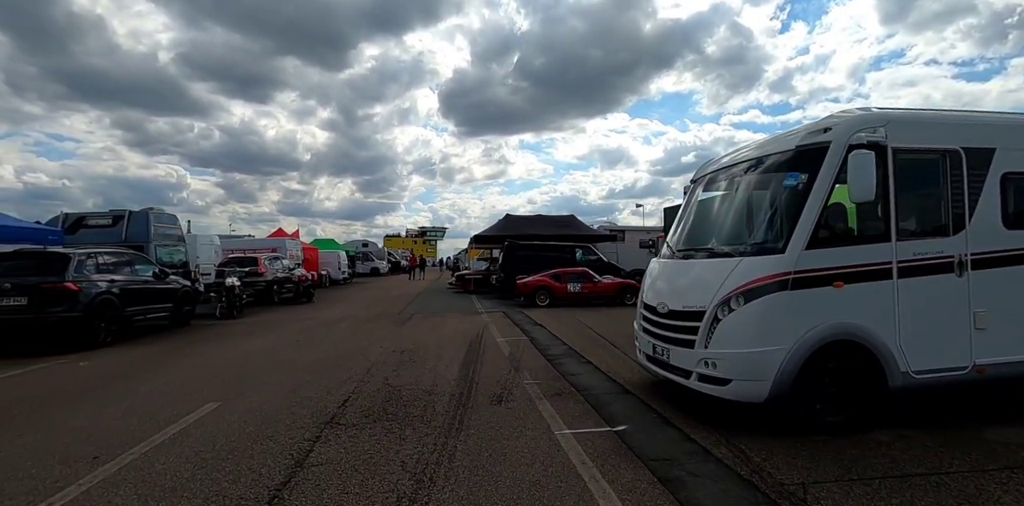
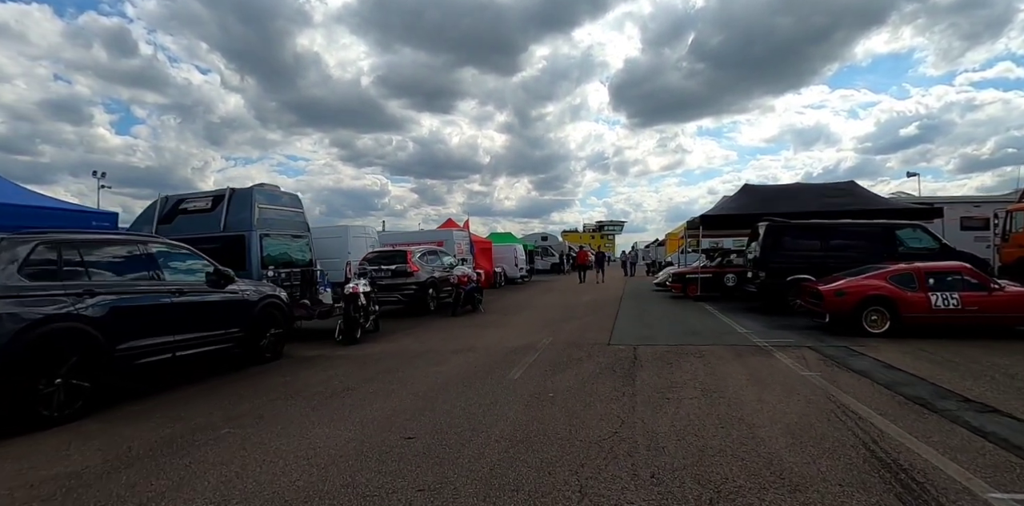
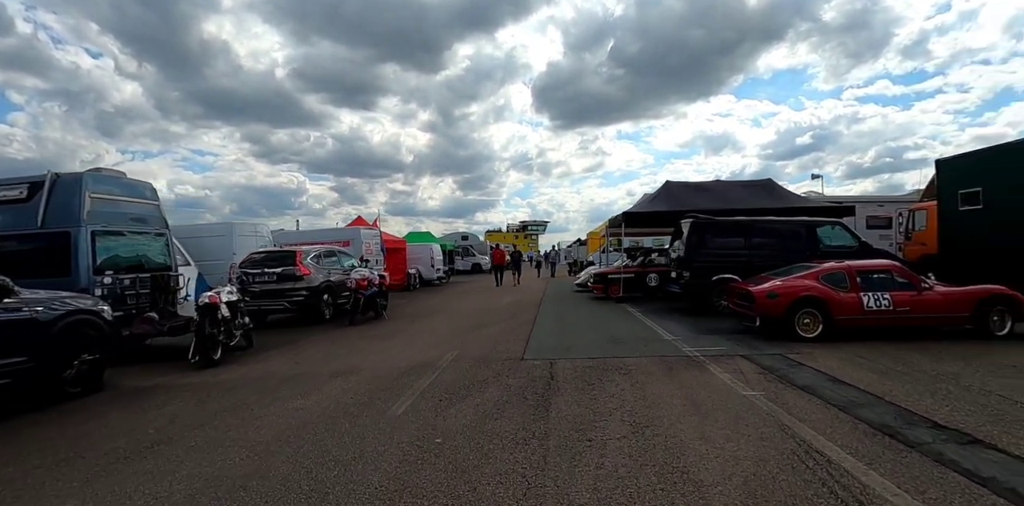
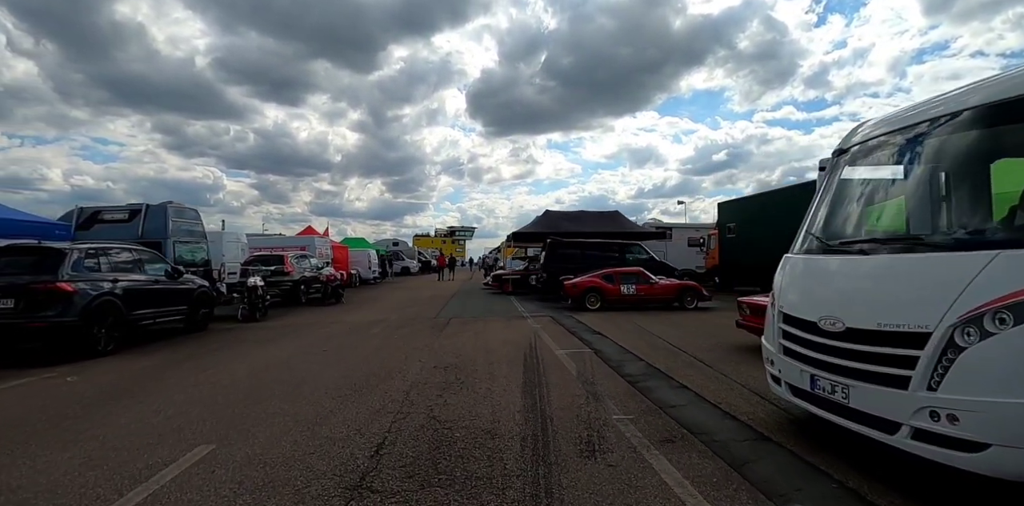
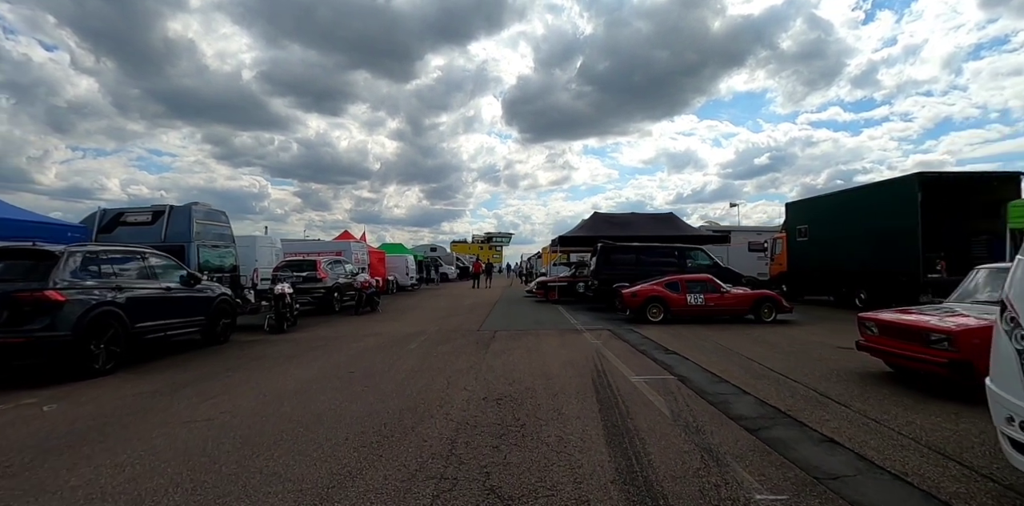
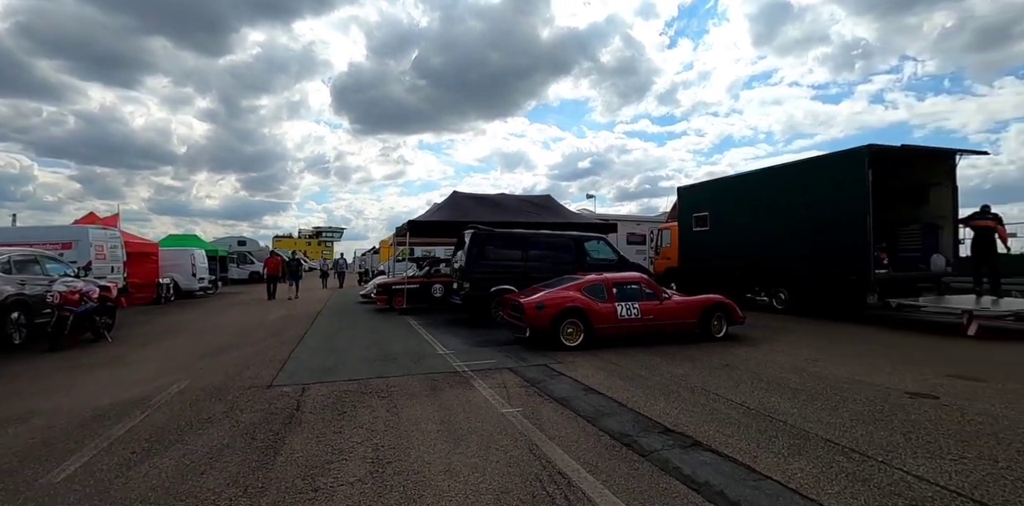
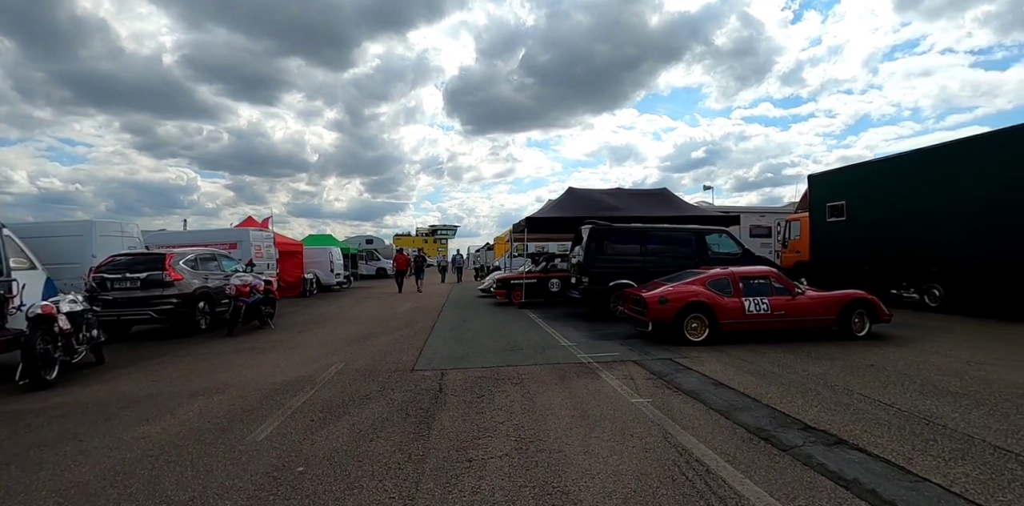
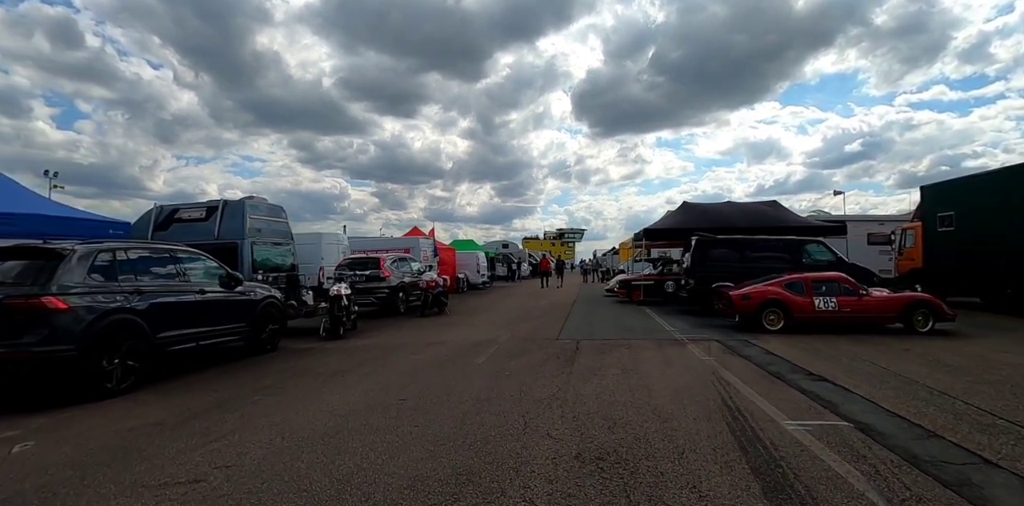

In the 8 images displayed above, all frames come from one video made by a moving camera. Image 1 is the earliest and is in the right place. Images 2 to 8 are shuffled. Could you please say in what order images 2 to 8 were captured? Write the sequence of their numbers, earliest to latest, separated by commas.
4, 5, 8, 2, 3, 7, 6
